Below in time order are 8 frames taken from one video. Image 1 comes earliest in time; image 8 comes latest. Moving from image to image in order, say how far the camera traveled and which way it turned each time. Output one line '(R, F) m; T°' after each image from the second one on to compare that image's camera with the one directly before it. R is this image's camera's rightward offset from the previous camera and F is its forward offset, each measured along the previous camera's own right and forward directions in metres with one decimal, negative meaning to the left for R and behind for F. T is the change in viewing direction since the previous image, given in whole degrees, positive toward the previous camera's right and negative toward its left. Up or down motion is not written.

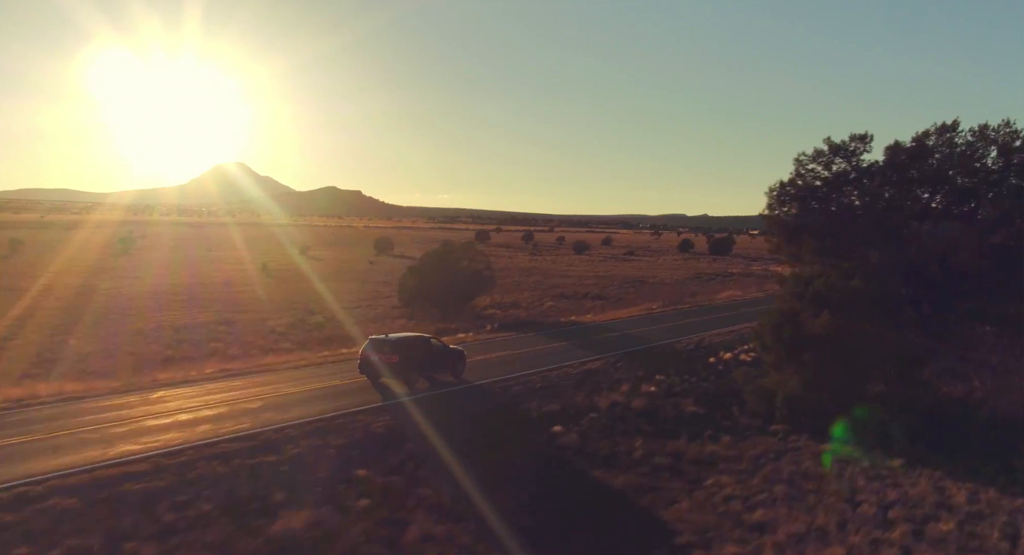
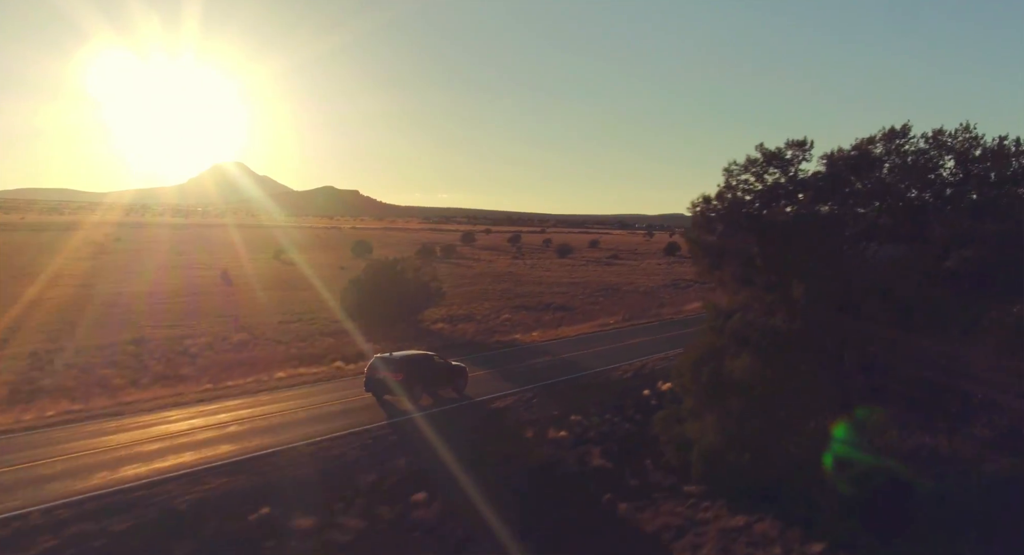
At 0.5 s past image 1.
(+1.4, +1.4) m; 0°
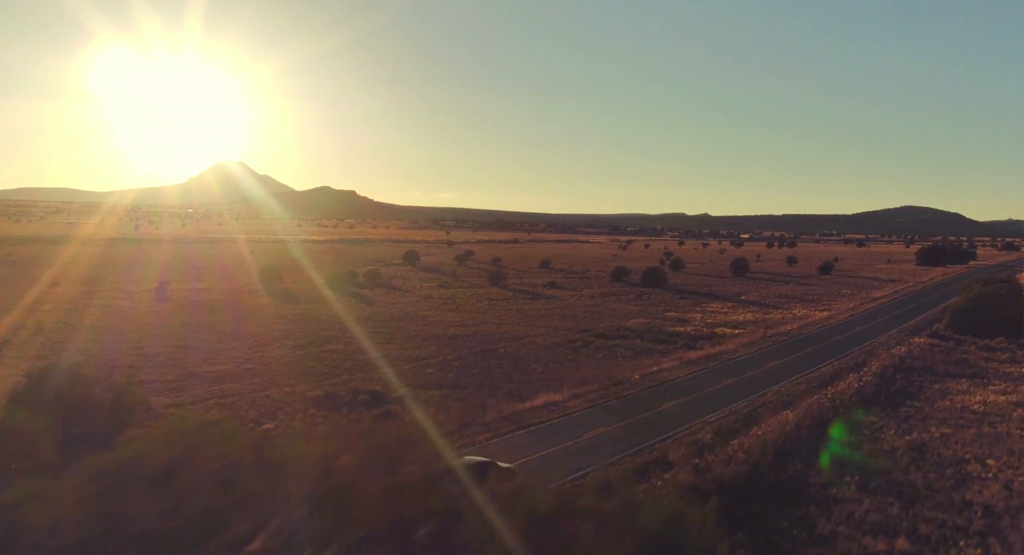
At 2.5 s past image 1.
(+5.6, +5.9) m; 0°
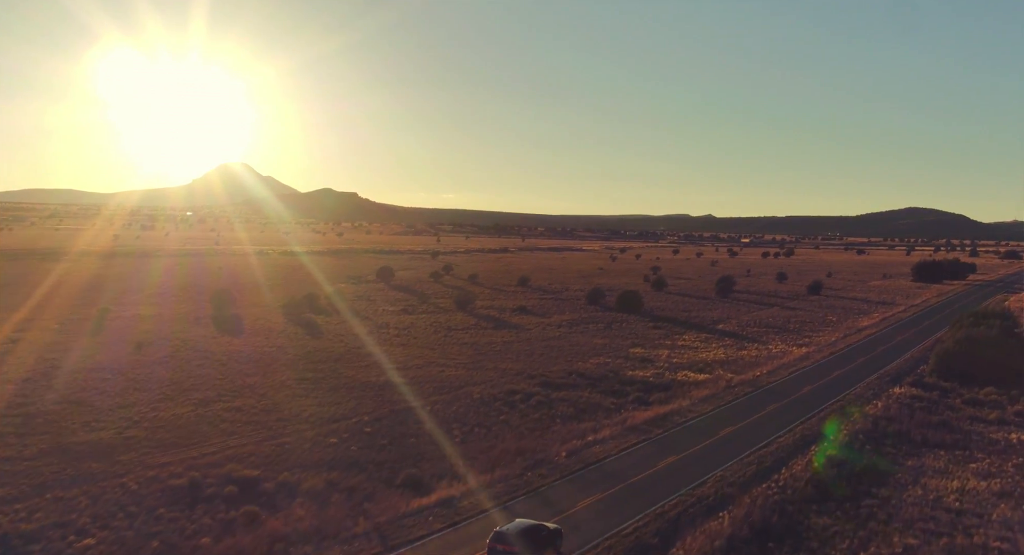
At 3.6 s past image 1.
(+2.5, +2.8) m; 0°
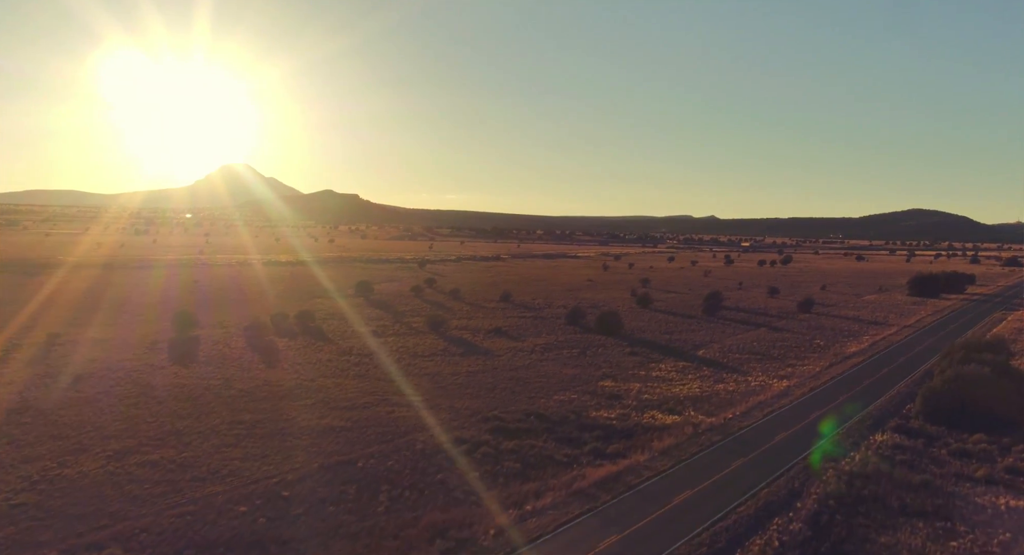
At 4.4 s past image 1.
(+1.9, +2.0) m; 0°
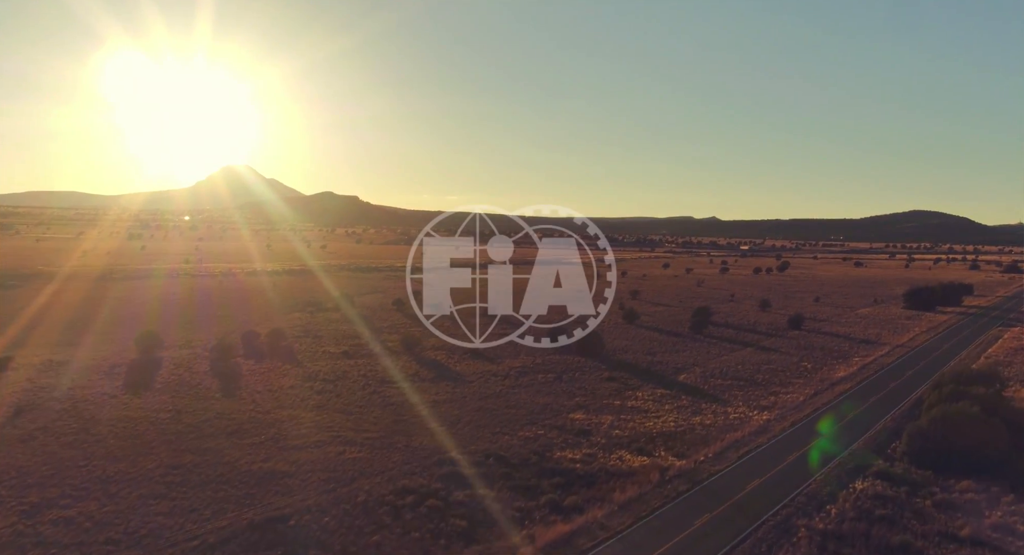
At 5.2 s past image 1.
(+1.6, +1.7) m; 0°
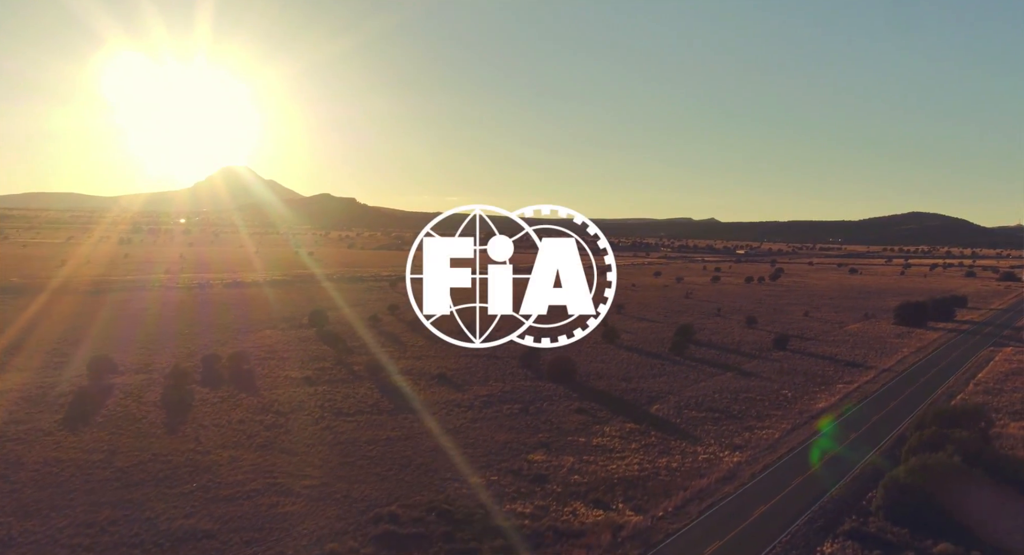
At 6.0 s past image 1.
(+1.9, +1.9) m; 0°
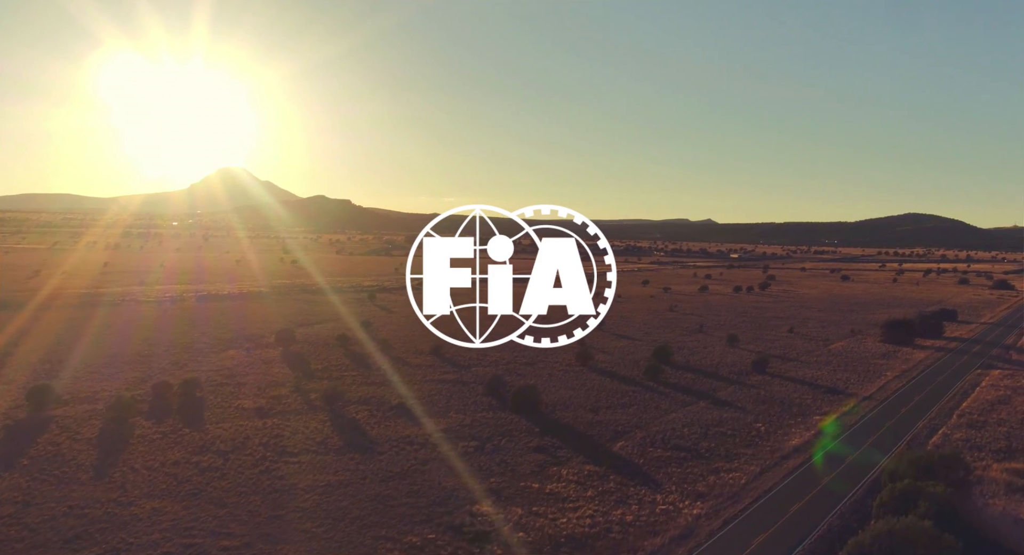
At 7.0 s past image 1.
(+2.1, +2.0) m; 0°
